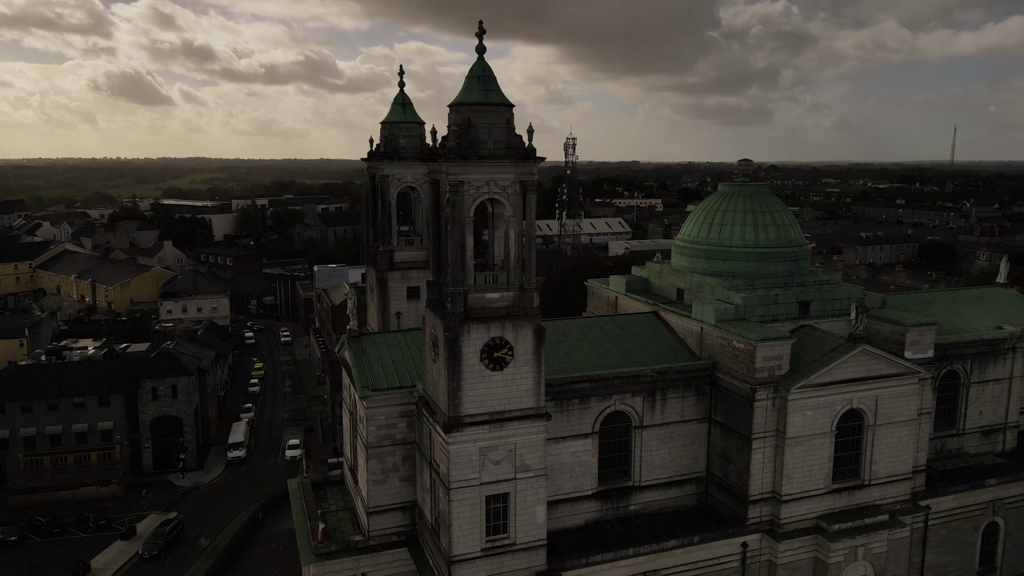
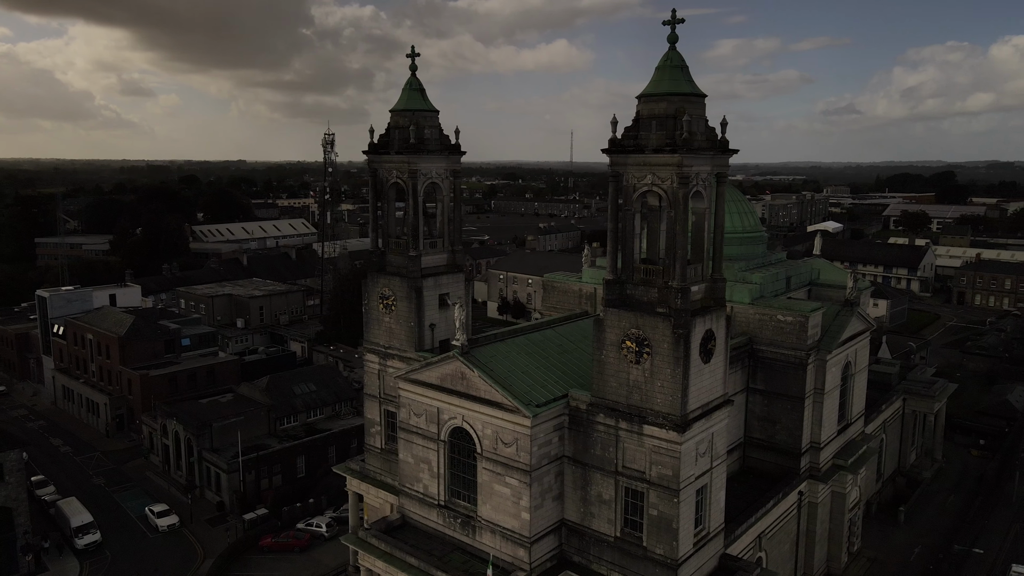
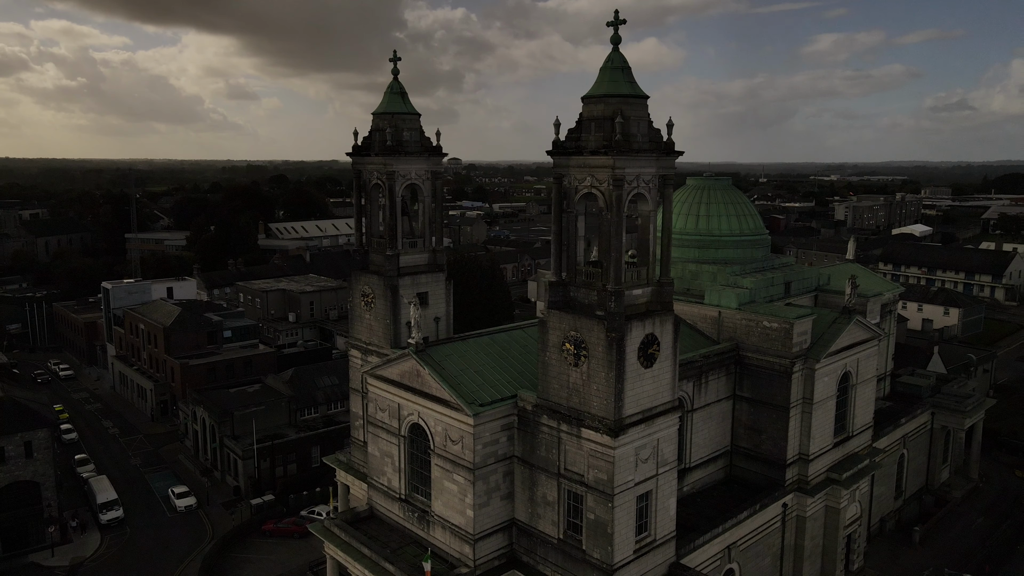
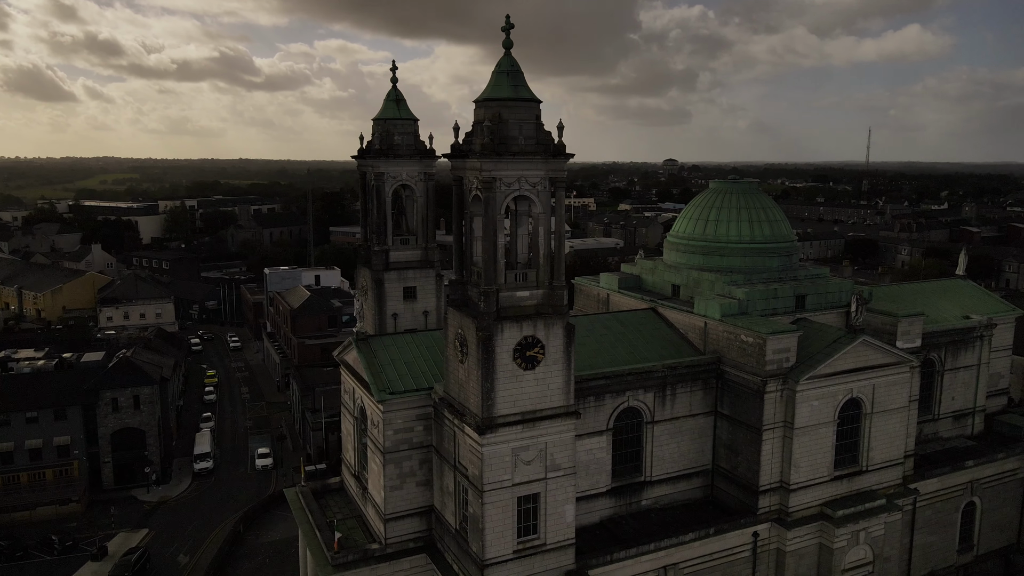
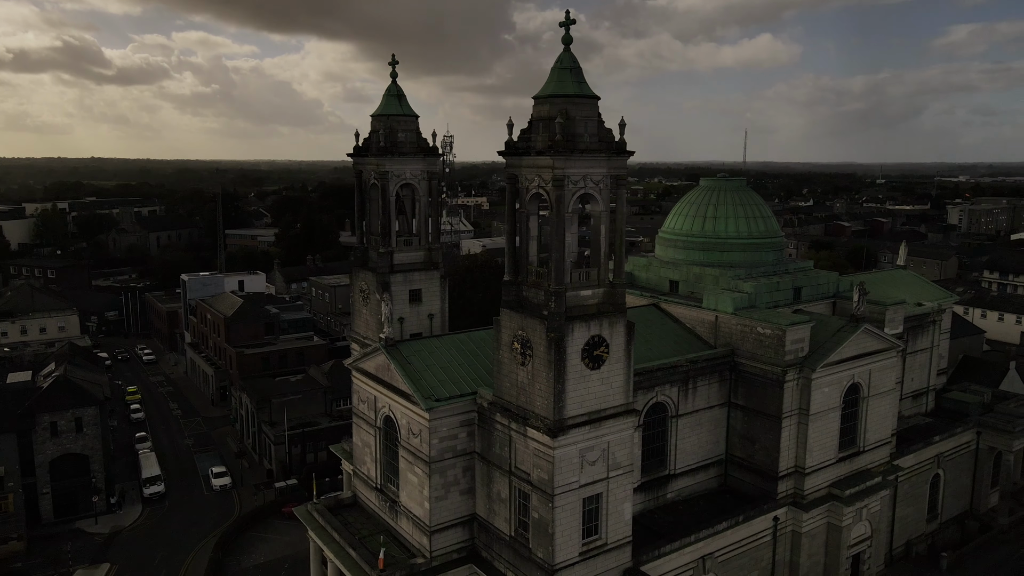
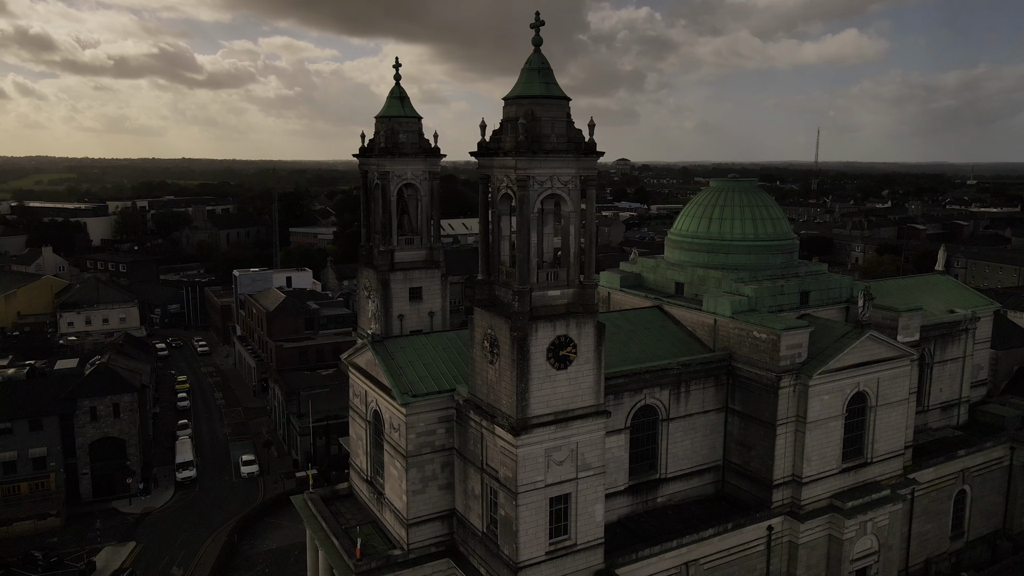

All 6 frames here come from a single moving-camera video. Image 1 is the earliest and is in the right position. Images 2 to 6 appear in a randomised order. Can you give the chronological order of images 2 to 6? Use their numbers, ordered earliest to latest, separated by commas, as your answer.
4, 6, 5, 3, 2
